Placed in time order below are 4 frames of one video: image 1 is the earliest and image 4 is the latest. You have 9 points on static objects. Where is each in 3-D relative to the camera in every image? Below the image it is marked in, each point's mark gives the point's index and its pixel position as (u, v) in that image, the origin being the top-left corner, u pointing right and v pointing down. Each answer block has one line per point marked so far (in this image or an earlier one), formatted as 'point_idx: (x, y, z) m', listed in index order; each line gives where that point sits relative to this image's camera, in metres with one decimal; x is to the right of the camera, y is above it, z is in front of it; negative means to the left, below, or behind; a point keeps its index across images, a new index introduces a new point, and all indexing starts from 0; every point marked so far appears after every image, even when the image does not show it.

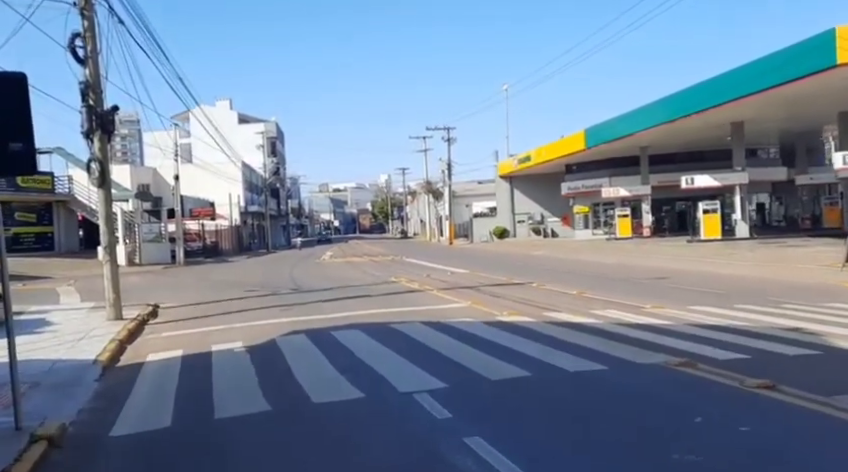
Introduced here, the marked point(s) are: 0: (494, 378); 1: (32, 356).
0: (+0.9, -1.8, +8.8) m
1: (-6.9, -2.1, +12.0) m
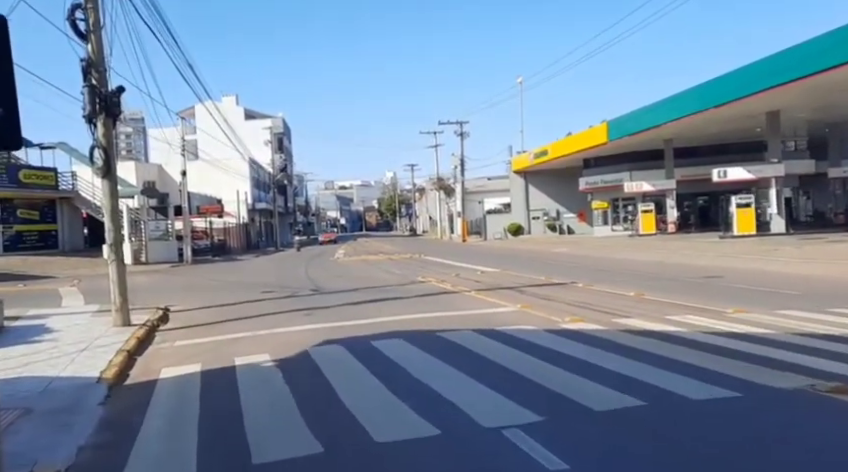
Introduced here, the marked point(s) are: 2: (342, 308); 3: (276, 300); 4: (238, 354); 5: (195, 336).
0: (+1.8, -1.8, +7.0) m
1: (-6.0, -2.1, +10.3) m
2: (-2.0, -1.8, +16.4) m
3: (-4.2, -1.9, +19.5) m
4: (-3.3, -2.1, +11.9) m
5: (-4.8, -2.1, +14.1) m
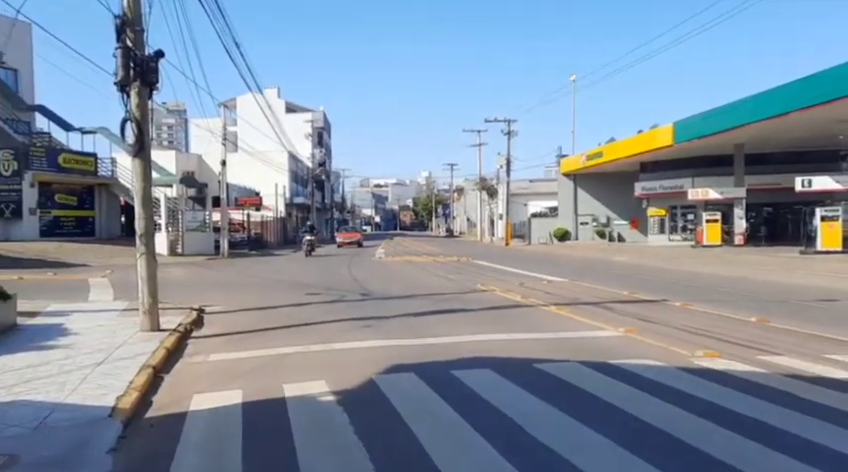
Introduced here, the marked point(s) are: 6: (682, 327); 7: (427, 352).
0: (+2.9, -1.9, +4.4) m
1: (-4.8, -1.9, +8.1) m
2: (-0.4, -1.8, +14.1) m
3: (-2.5, -1.8, +17.2) m
4: (-1.9, -2.0, +9.6) m
5: (-3.3, -2.0, +11.8) m
6: (+4.7, -1.7, +12.5) m
7: (0.0, -1.8, +10.7) m
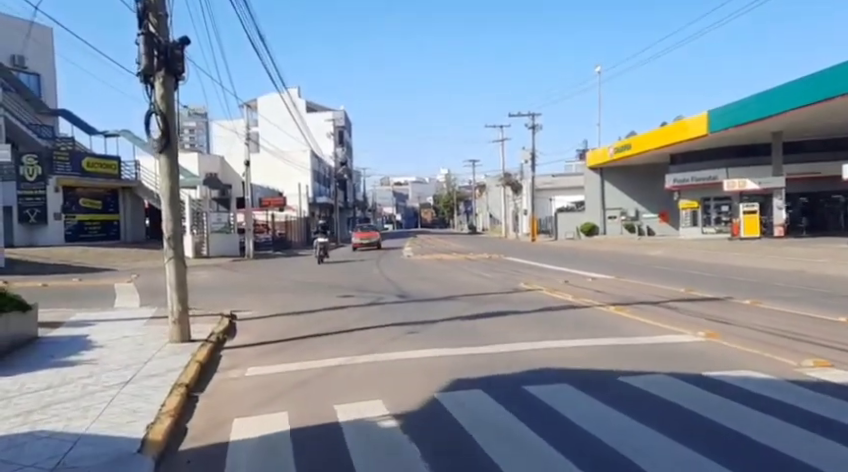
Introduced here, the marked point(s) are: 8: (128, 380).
0: (+3.6, -1.8, +3.2) m
1: (-4.0, -2.0, +7.1) m
2: (+0.5, -1.7, +12.9) m
3: (-1.5, -1.8, +16.2) m
4: (-1.1, -2.0, +8.5) m
5: (-2.4, -2.0, +10.8) m
6: (+5.6, -1.5, +11.3) m
7: (+0.9, -1.8, +9.6) m
8: (-3.9, -1.9, +9.0) m
